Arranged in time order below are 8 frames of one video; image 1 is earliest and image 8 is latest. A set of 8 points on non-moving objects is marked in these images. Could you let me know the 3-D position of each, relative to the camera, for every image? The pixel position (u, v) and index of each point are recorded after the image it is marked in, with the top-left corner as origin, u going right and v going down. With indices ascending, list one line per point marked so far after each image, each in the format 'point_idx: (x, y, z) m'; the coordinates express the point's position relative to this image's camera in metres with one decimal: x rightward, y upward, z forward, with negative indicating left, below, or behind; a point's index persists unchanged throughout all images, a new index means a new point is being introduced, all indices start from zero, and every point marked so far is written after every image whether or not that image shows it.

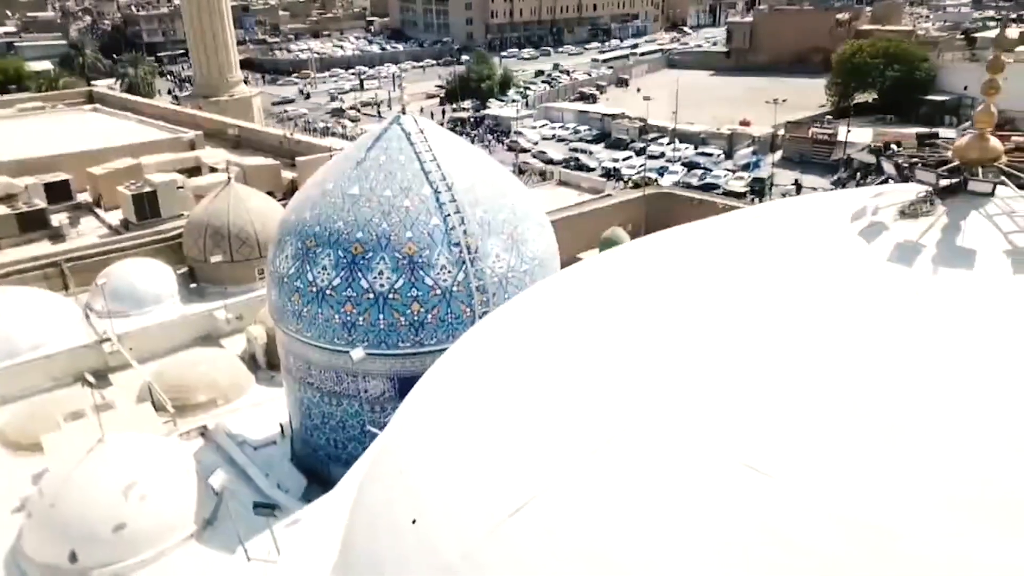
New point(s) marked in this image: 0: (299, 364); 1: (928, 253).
0: (-1.9, -0.7, +7.1) m
1: (+1.7, +0.2, +3.3) m
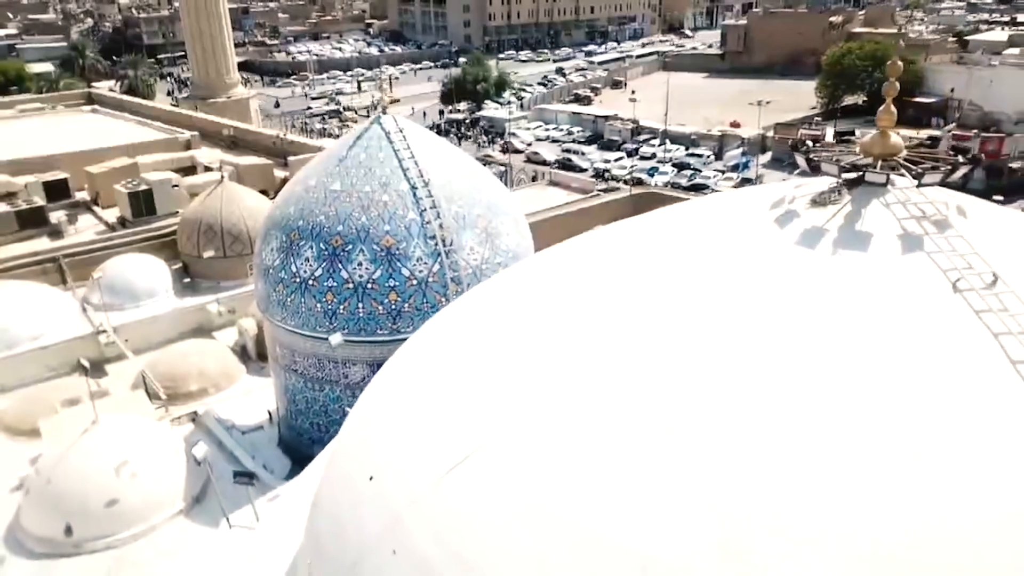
0: (-2.1, -0.6, +7.4) m
1: (+1.5, +0.2, +3.7) m
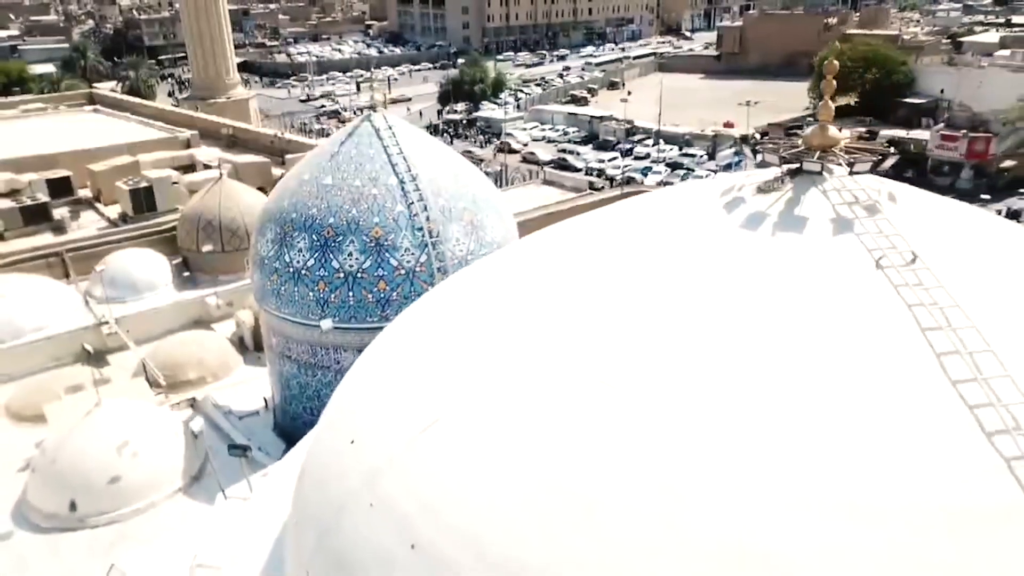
0: (-2.3, -0.5, +7.8) m
1: (+1.3, +0.3, +4.0) m
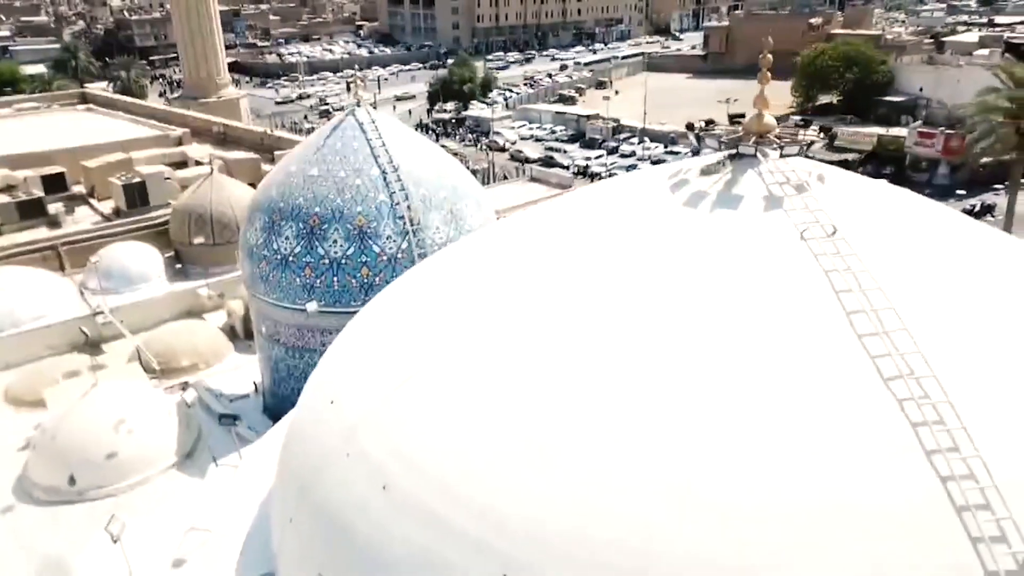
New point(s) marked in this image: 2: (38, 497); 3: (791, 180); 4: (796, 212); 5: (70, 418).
0: (-2.5, -0.4, +8.2) m
1: (+1.1, +0.5, +4.4) m
2: (-4.3, -1.9, +7.2) m
3: (+1.6, +0.6, +4.4) m
4: (+1.5, +0.4, +4.2) m
5: (-4.1, -1.2, +7.4) m
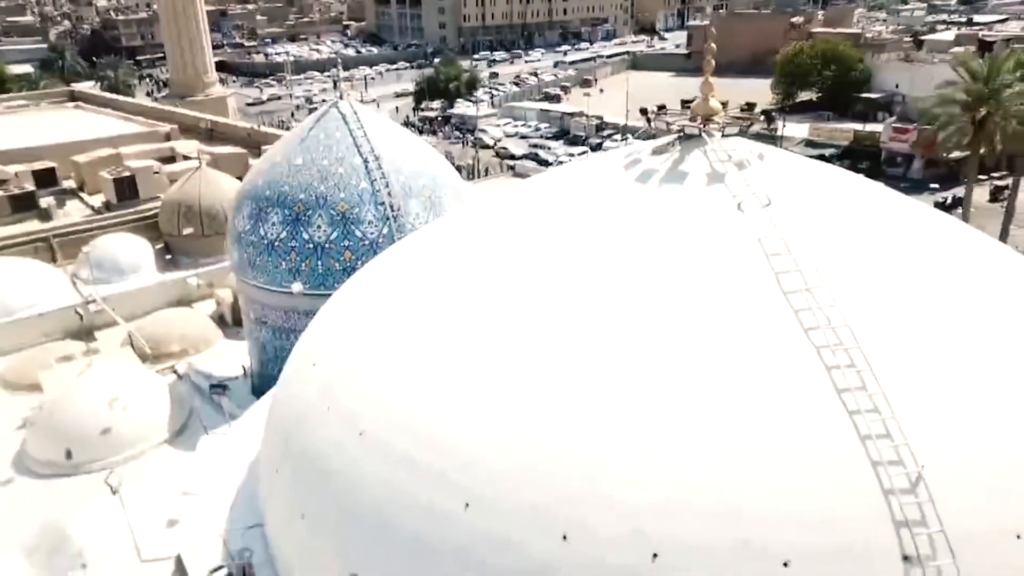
0: (-2.8, -0.2, +8.6) m
1: (+0.9, +0.7, +4.9) m
2: (-4.6, -1.8, +7.6) m
3: (+1.4, +0.8, +4.9) m
4: (+1.3, +0.6, +4.6) m
5: (-4.4, -1.1, +7.7) m
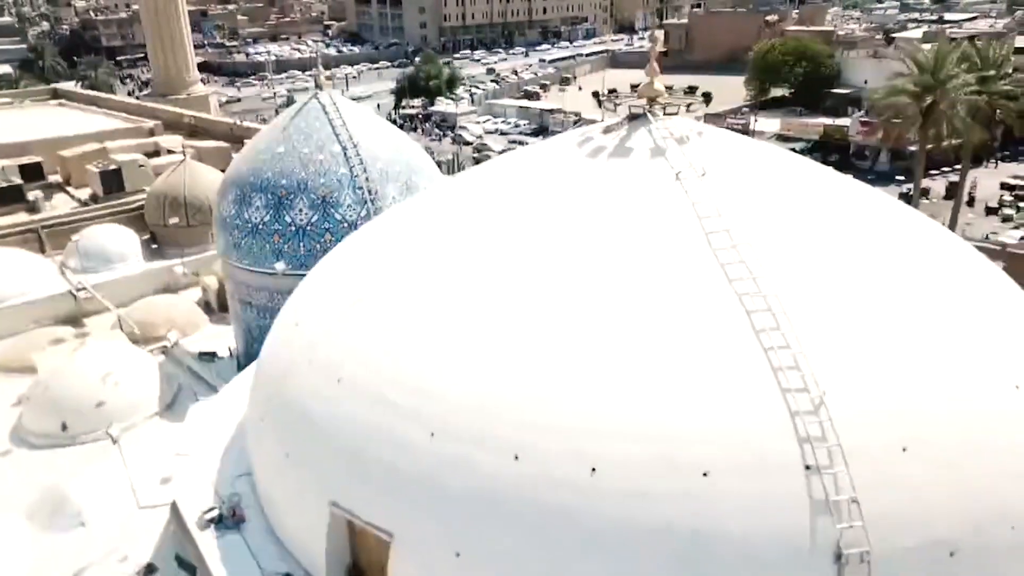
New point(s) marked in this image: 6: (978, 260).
0: (-3.1, 0.0, +9.0) m
1: (+0.6, +0.9, +5.4) m
2: (-4.9, -1.6, +8.0) m
3: (+1.1, +1.0, +5.4) m
4: (+1.1, +0.8, +5.2) m
5: (-4.6, -0.9, +8.1) m
6: (+3.1, +0.2, +5.2) m
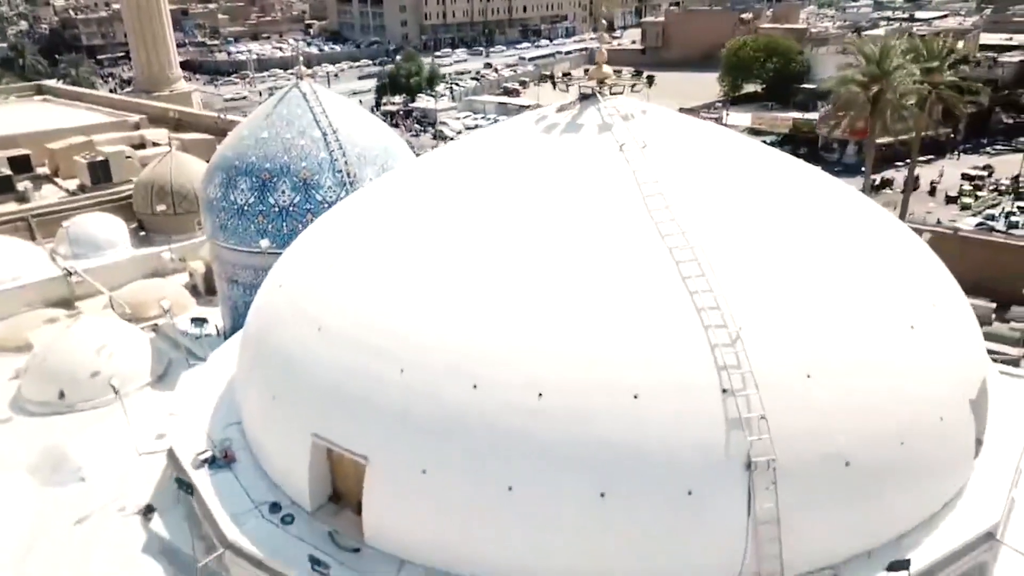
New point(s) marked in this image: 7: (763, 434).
0: (-3.4, +0.3, +9.5) m
1: (+0.4, +1.2, +6.0) m
2: (-5.2, -1.3, +8.5) m
3: (+0.8, +1.3, +6.0) m
4: (+0.8, +1.1, +5.8) m
5: (-5.0, -0.6, +8.6) m
6: (+2.8, +0.5, +5.8) m
7: (+1.4, -0.8, +4.4) m
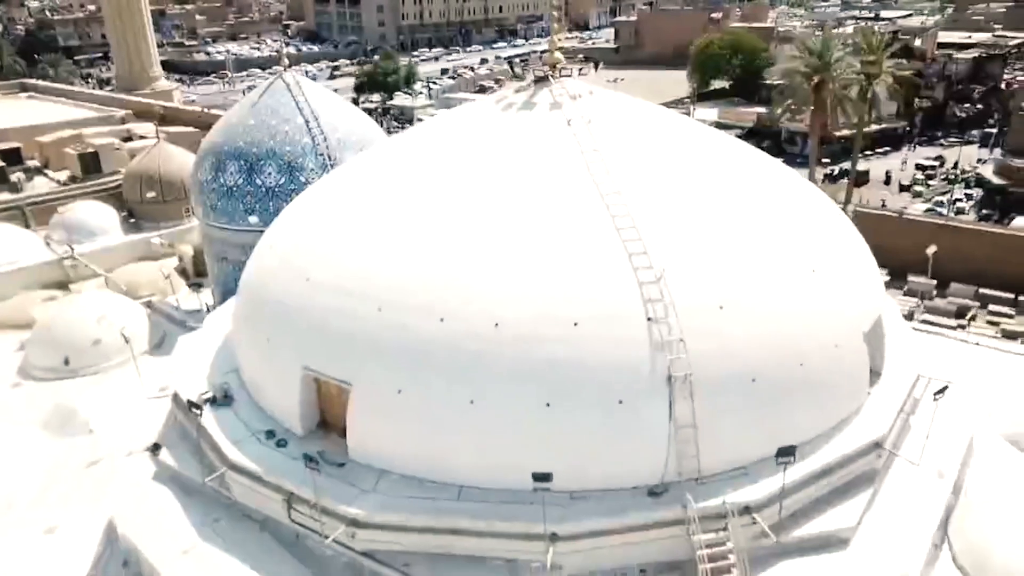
0: (-3.8, +0.6, +10.3) m
1: (0.0, +1.6, +6.8) m
2: (-5.5, -1.0, +9.2) m
3: (+0.5, +1.7, +6.9) m
4: (+0.5, +1.5, +6.6) m
5: (-5.3, -0.3, +9.3) m
6: (+2.5, +0.9, +6.7) m
7: (+1.1, -0.4, +5.2) m
